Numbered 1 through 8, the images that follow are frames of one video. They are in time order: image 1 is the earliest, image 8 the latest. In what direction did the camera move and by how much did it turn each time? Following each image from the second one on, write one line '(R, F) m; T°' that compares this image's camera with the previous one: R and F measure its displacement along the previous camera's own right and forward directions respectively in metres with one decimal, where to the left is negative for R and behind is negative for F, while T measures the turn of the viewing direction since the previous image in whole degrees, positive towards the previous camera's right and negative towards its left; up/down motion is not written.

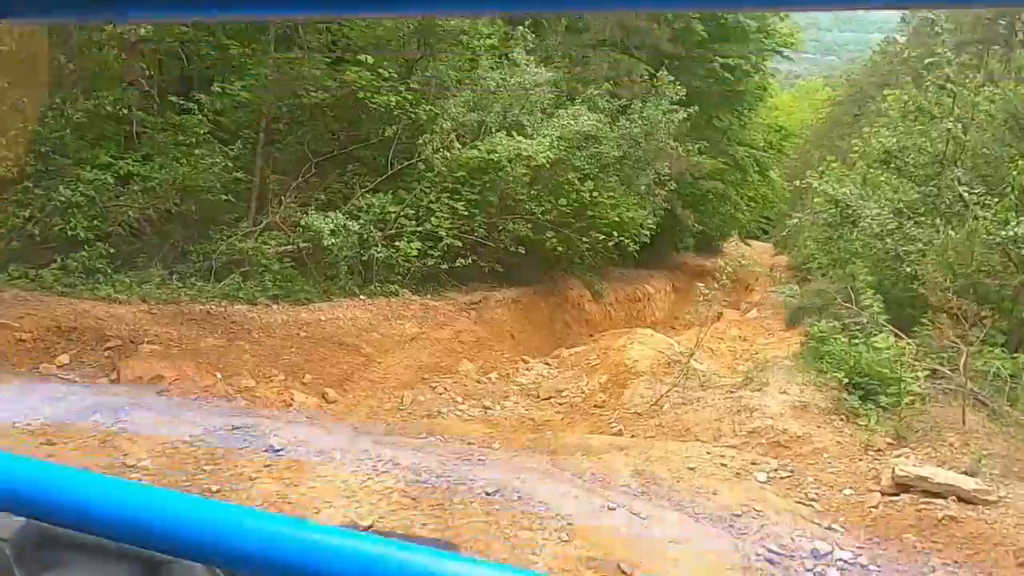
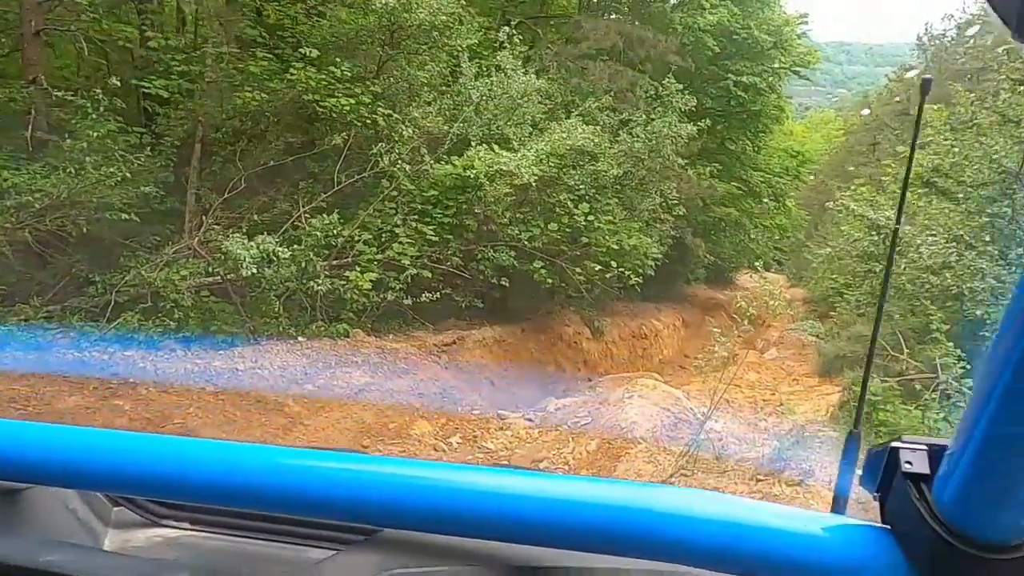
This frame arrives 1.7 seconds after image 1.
(+0.3, +1.5) m; -1°
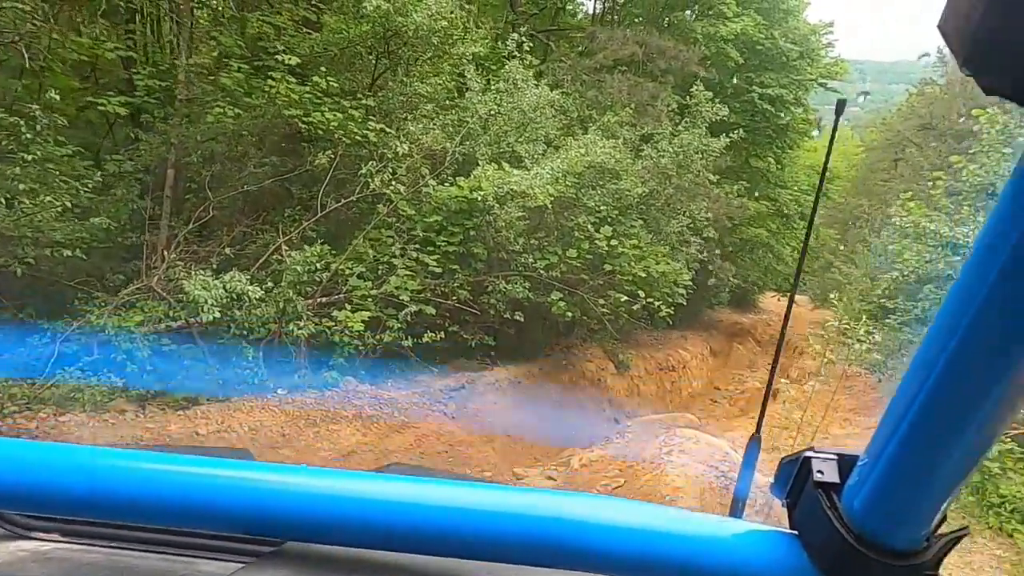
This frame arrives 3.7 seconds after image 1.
(0.0, +1.0) m; -1°
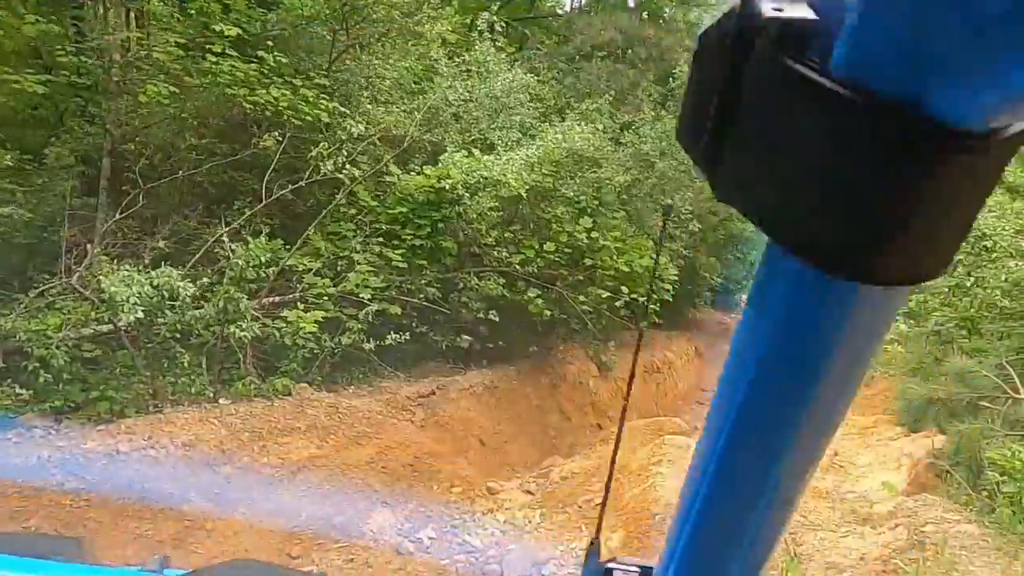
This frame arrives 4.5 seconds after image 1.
(+0.1, +0.6) m; +1°
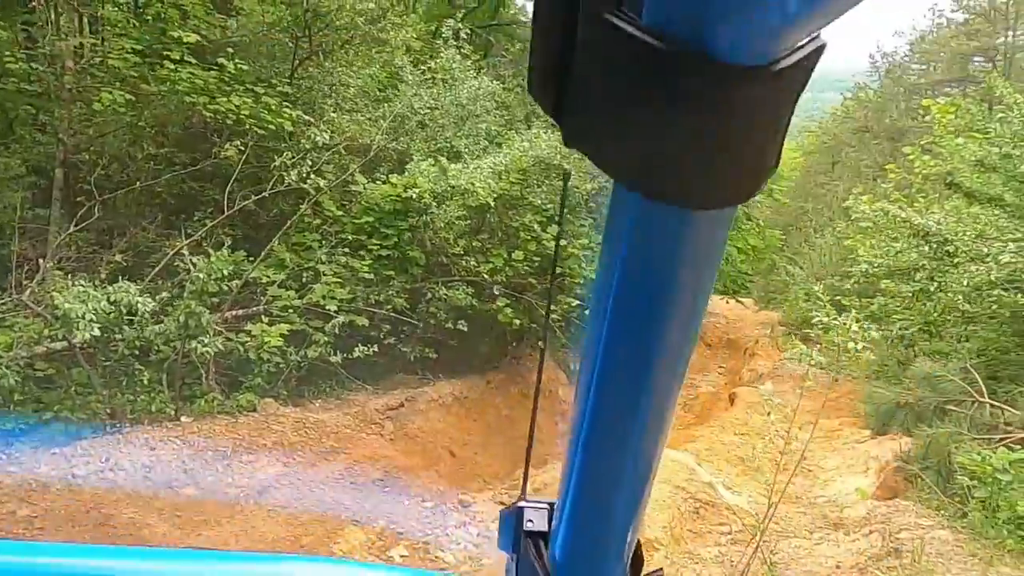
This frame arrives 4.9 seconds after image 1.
(0.0, +0.1) m; +3°
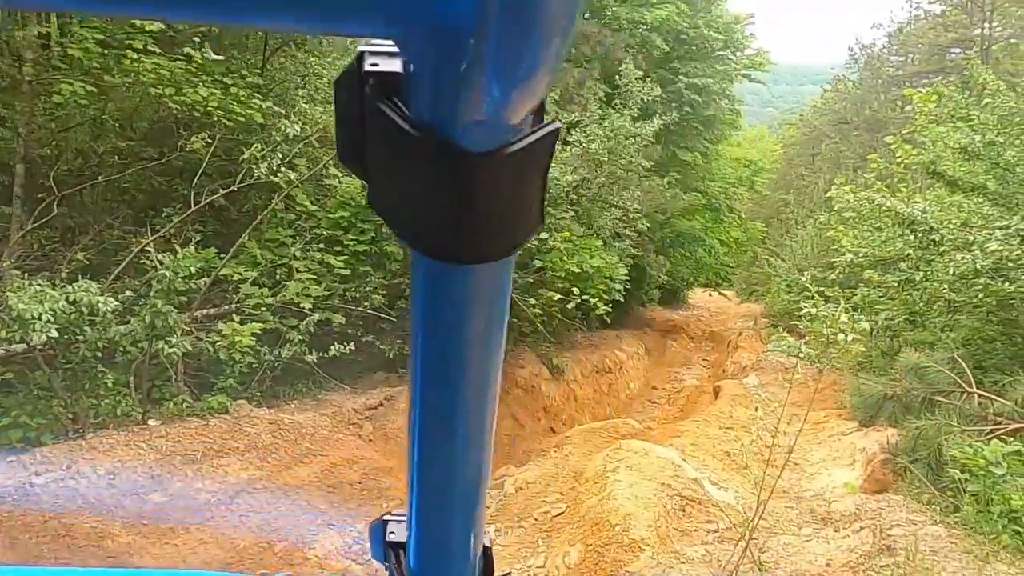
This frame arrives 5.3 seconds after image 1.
(0.0, +0.1) m; +1°
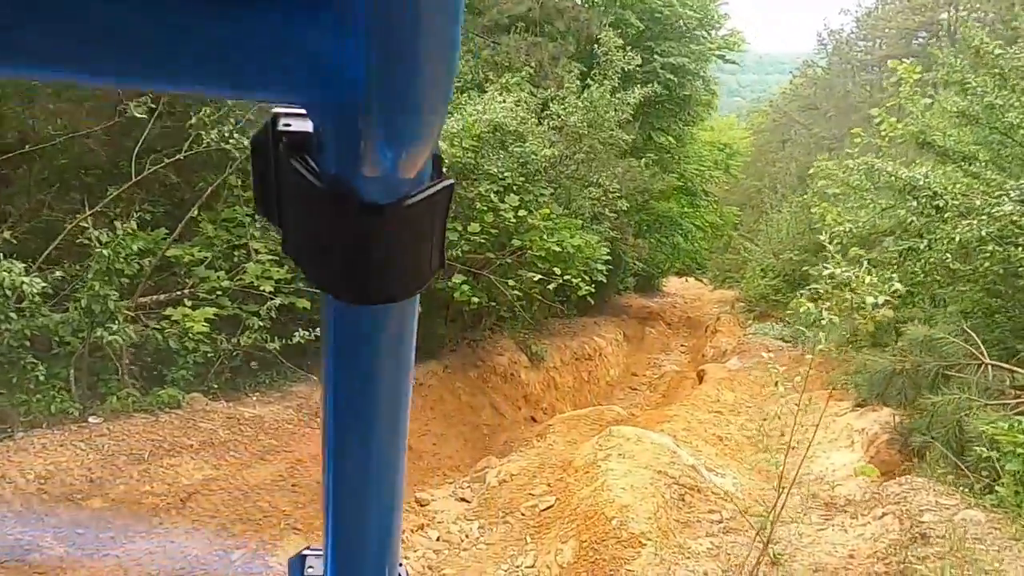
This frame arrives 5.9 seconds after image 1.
(0.0, +0.4) m; +2°
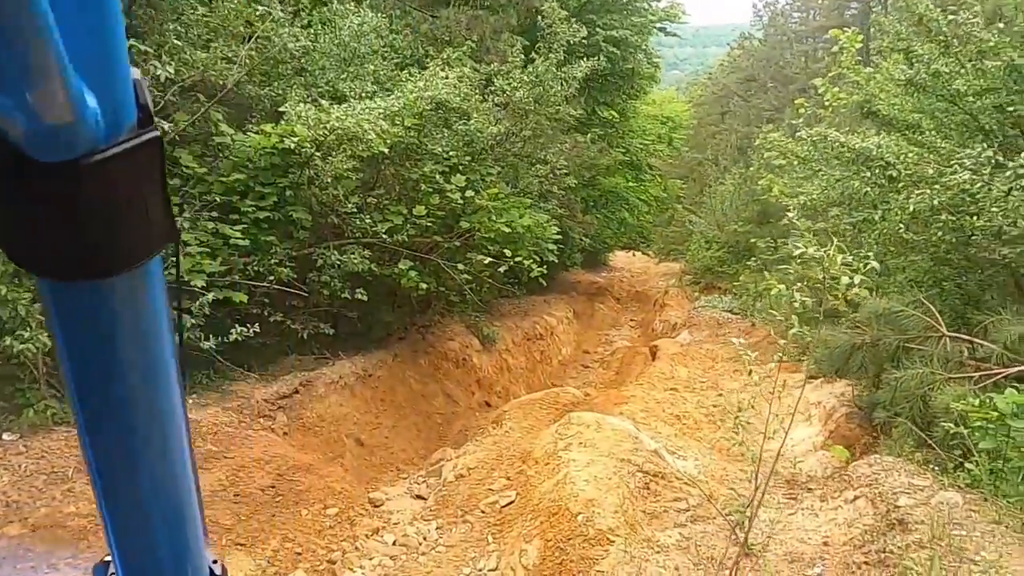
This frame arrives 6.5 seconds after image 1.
(0.0, +0.2) m; +4°
